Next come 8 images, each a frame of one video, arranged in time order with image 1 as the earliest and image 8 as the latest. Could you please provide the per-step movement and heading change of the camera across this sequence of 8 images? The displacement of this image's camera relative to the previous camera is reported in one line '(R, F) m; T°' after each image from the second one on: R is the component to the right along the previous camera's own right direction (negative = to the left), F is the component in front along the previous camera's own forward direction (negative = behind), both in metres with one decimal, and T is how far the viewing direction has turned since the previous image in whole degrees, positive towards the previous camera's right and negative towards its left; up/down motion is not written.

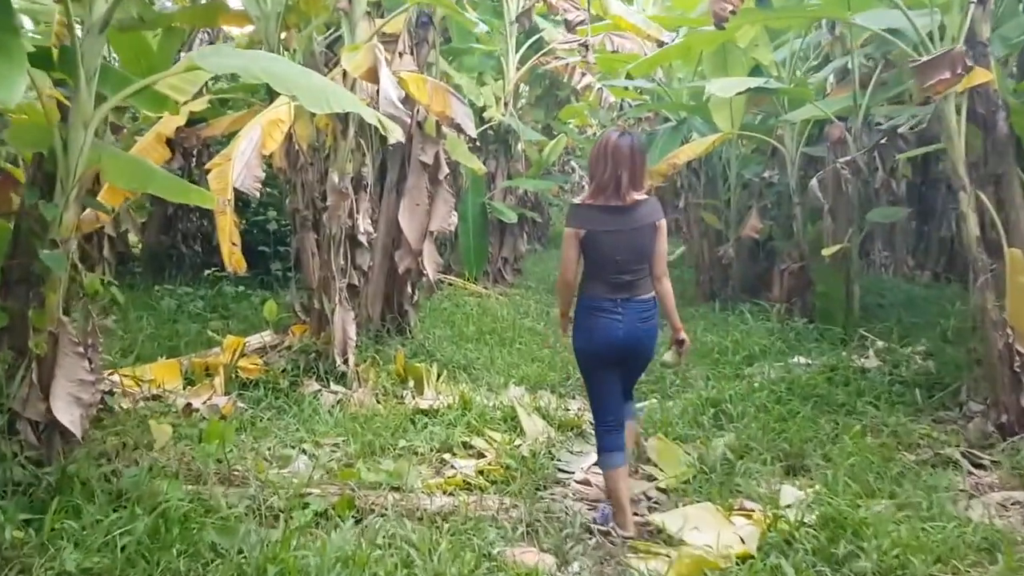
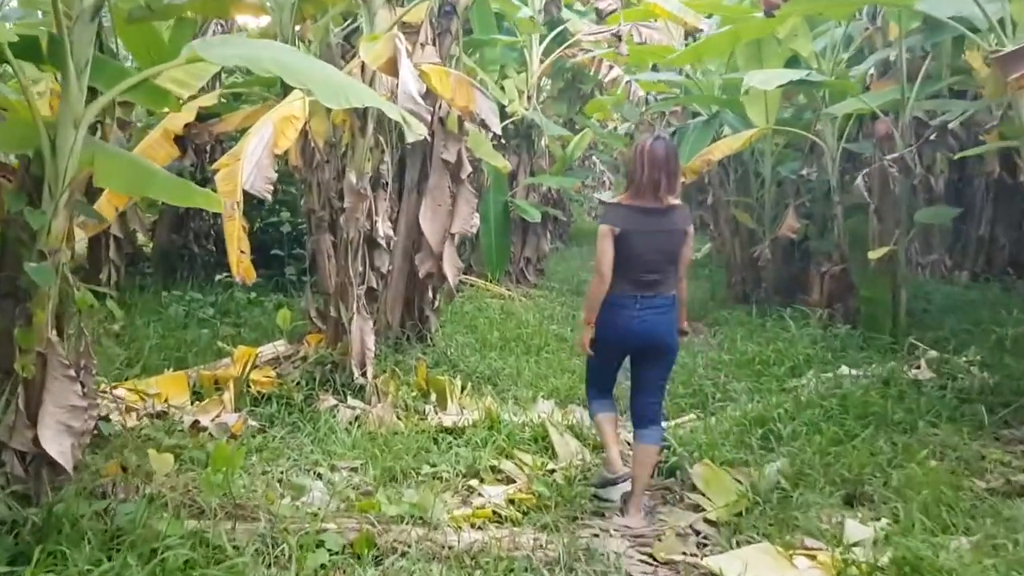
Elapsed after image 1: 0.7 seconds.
(-0.1, +0.3) m; -1°
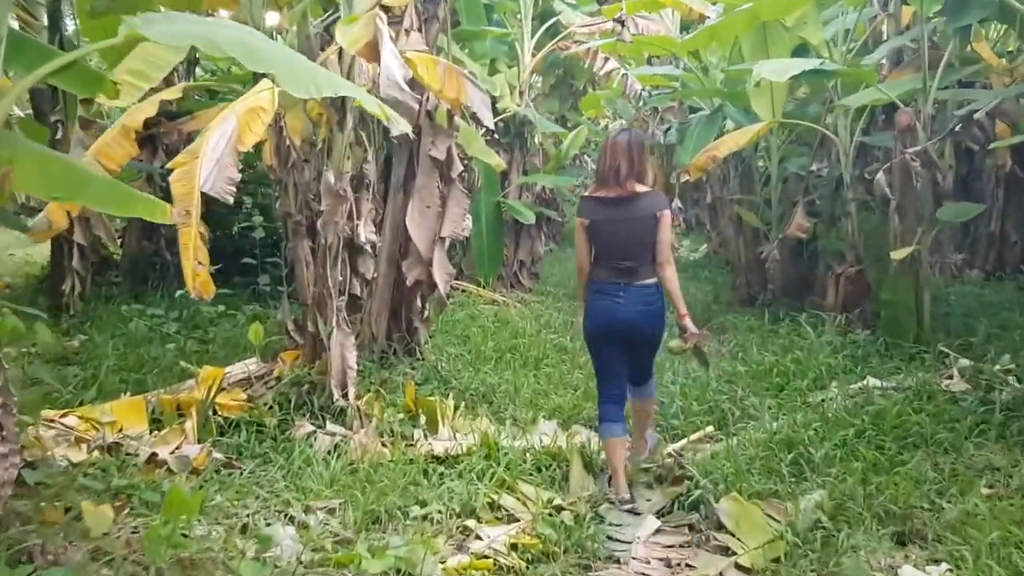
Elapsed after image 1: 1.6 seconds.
(0.0, +0.4) m; +1°
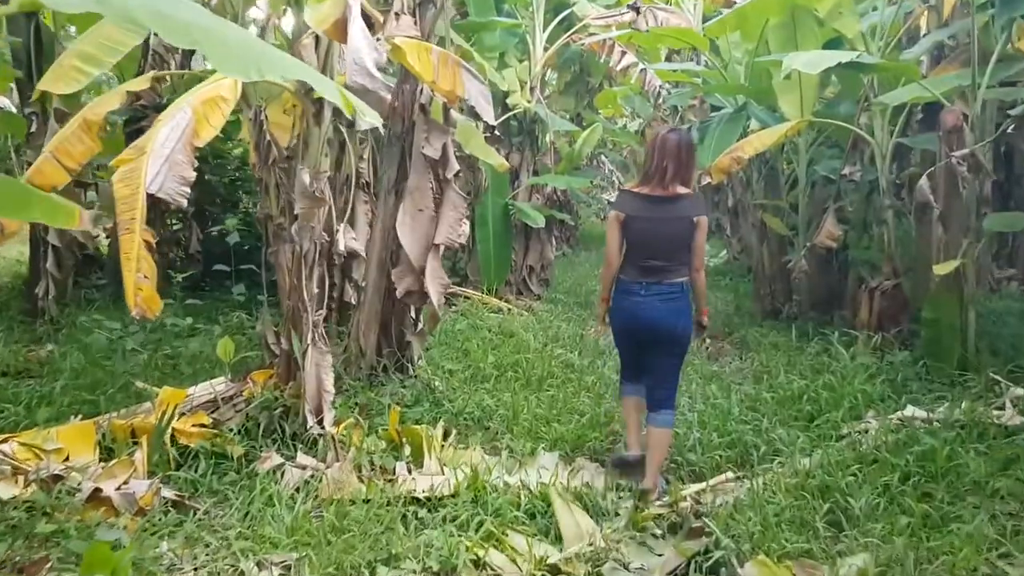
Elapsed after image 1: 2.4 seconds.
(+0.1, +0.4) m; -1°
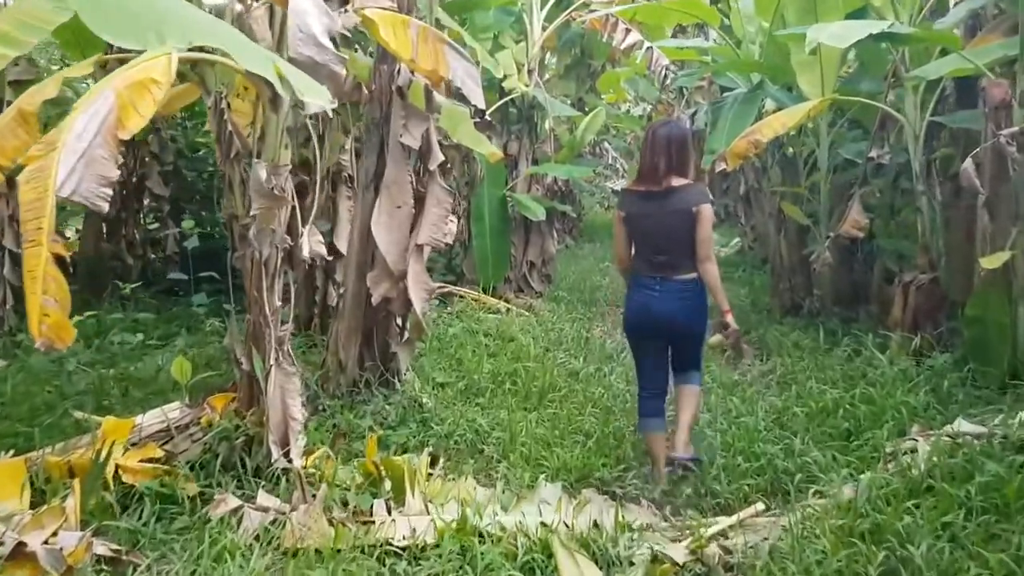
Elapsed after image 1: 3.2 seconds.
(0.0, +0.5) m; 0°
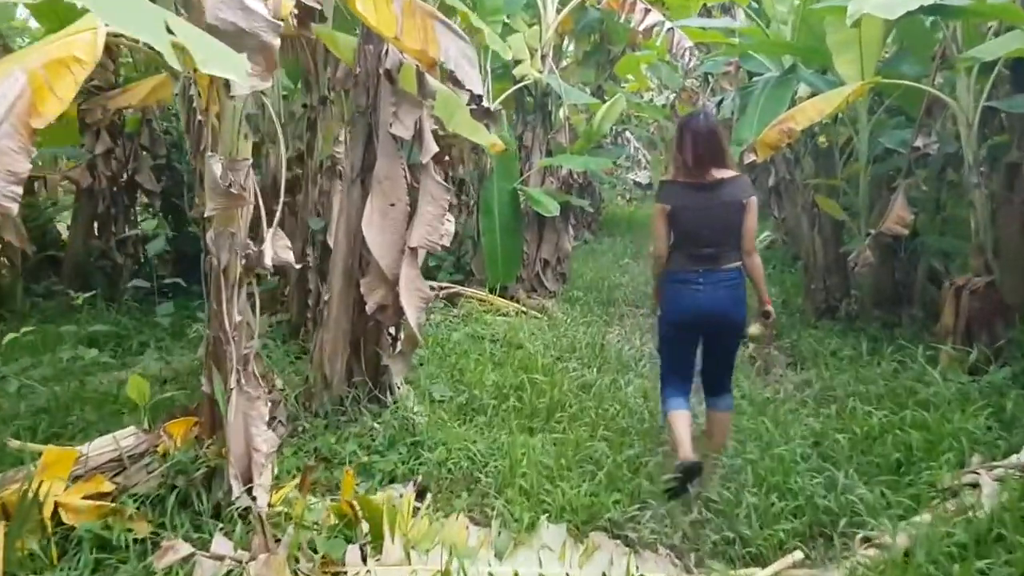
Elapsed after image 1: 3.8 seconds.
(+0.1, +0.4) m; -1°
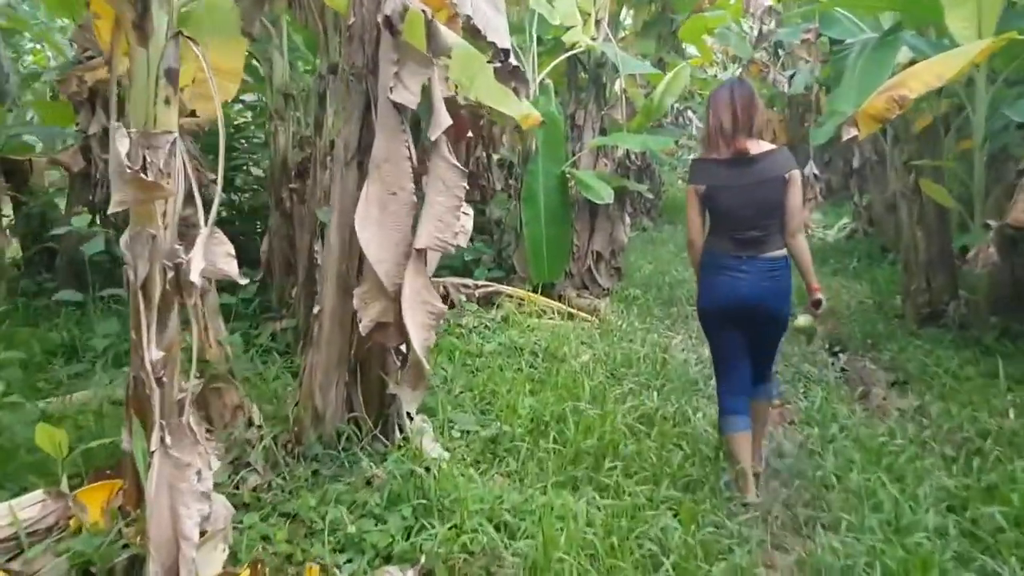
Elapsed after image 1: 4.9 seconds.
(+0.1, +0.8) m; -3°
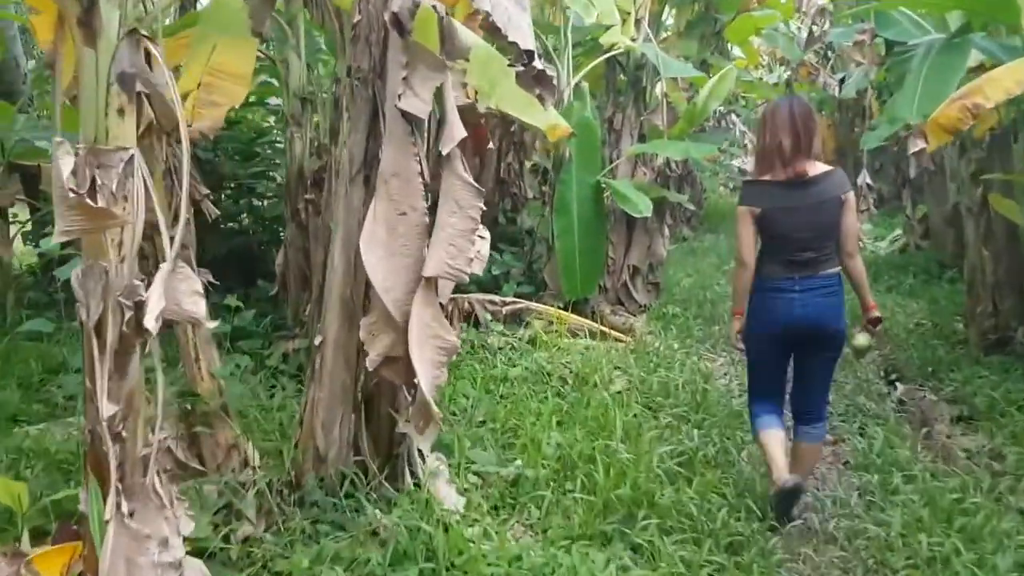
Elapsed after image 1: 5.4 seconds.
(0.0, +0.3) m; -2°
